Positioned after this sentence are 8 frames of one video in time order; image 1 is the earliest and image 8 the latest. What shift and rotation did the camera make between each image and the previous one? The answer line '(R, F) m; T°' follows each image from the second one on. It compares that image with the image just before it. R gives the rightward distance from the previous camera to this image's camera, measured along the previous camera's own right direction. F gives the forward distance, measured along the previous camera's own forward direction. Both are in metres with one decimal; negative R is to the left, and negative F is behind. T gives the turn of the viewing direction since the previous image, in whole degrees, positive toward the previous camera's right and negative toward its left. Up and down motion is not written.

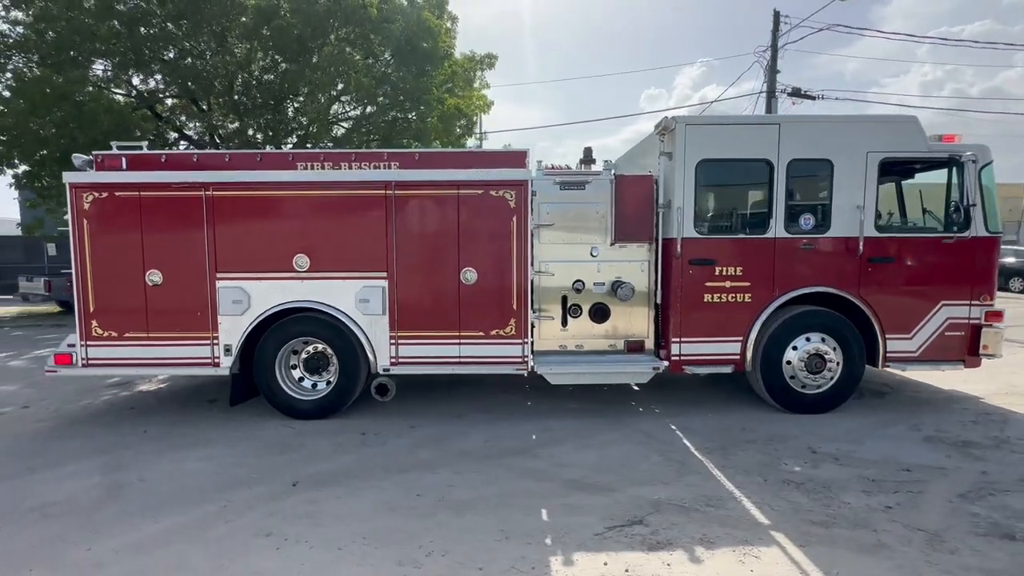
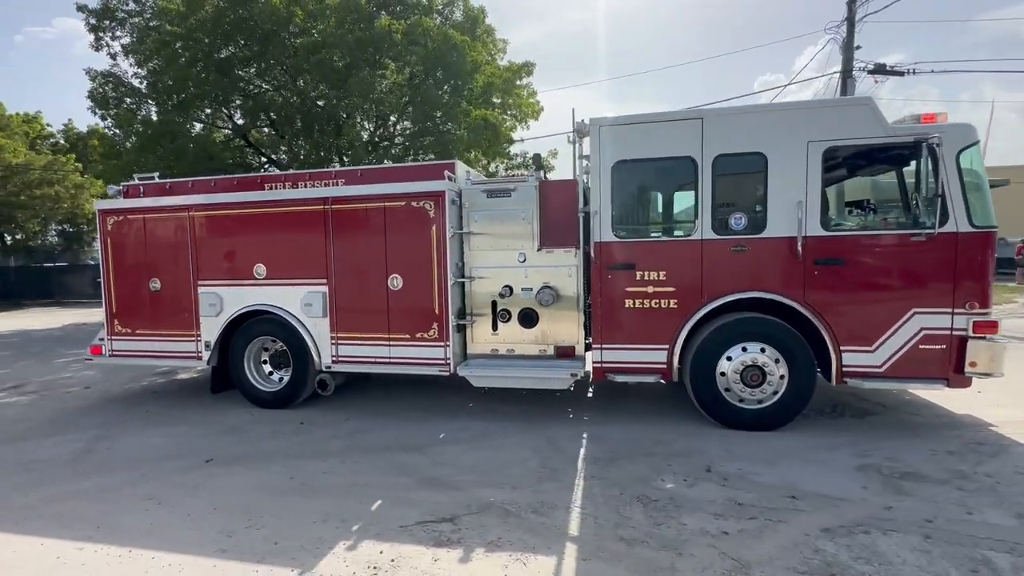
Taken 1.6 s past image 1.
(+2.1, 0.0) m; -12°
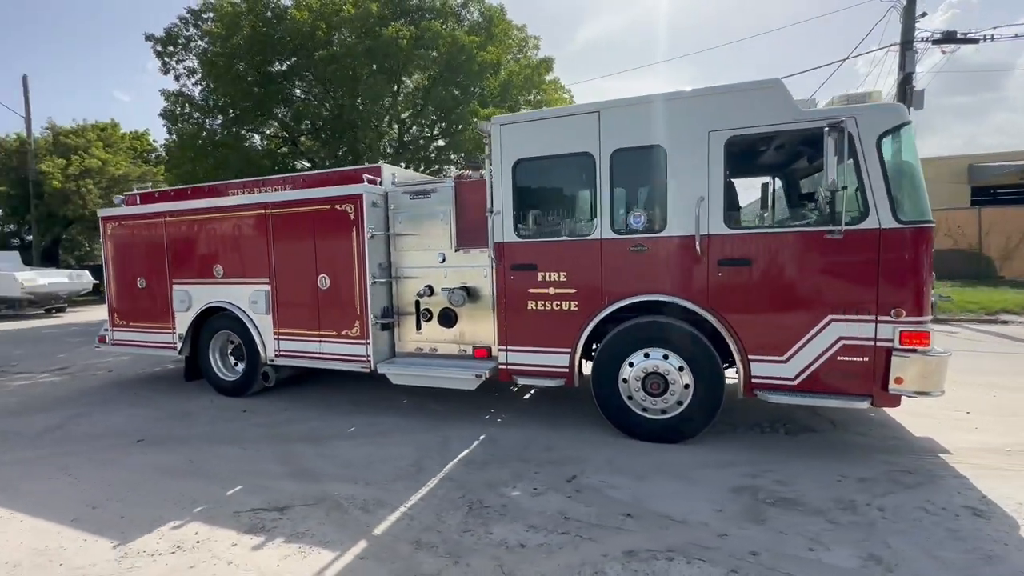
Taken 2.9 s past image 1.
(+1.9, +0.2) m; -9°
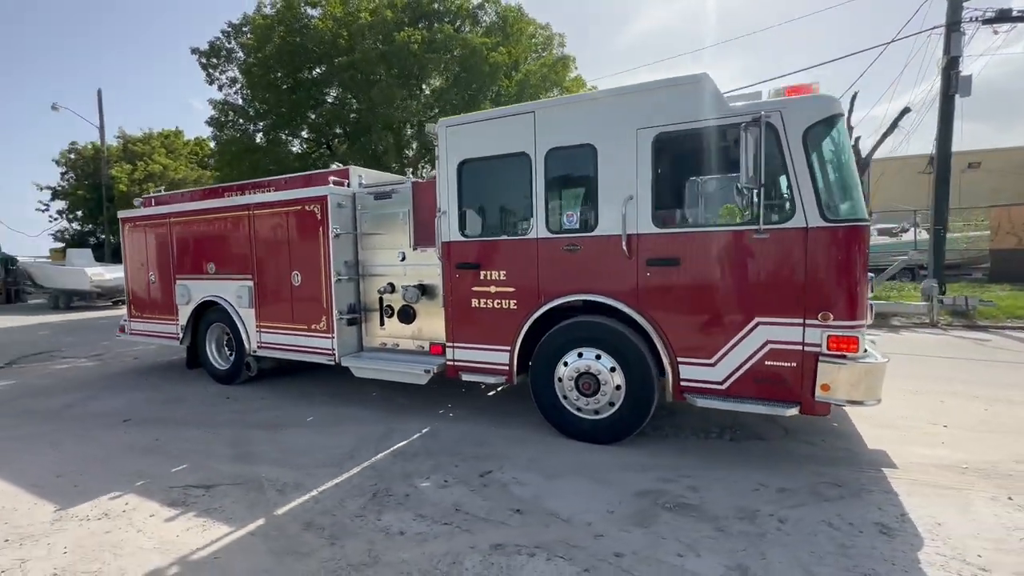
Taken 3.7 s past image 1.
(+1.2, 0.0) m; -6°
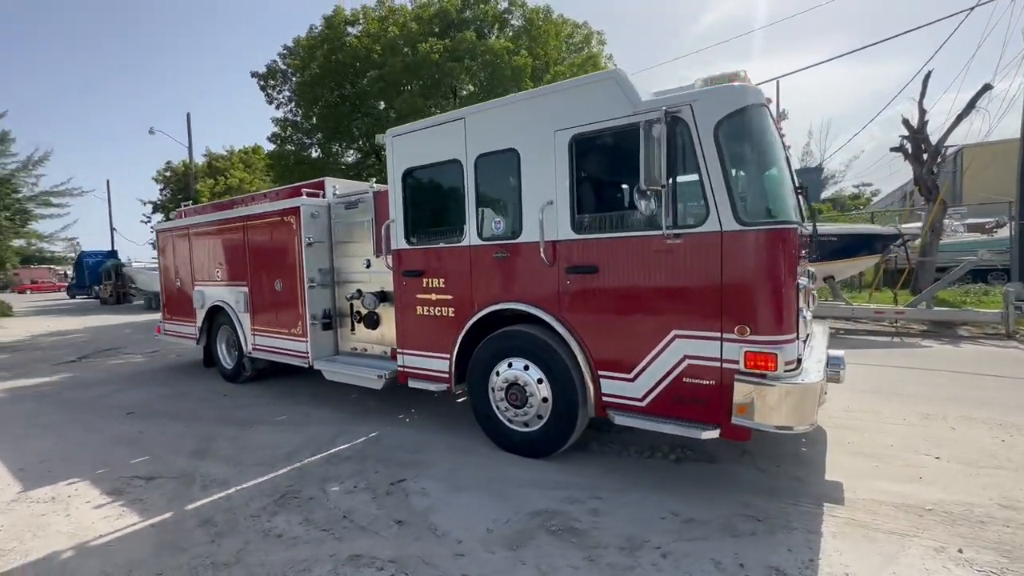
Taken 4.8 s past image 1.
(+1.4, +0.2) m; -8°
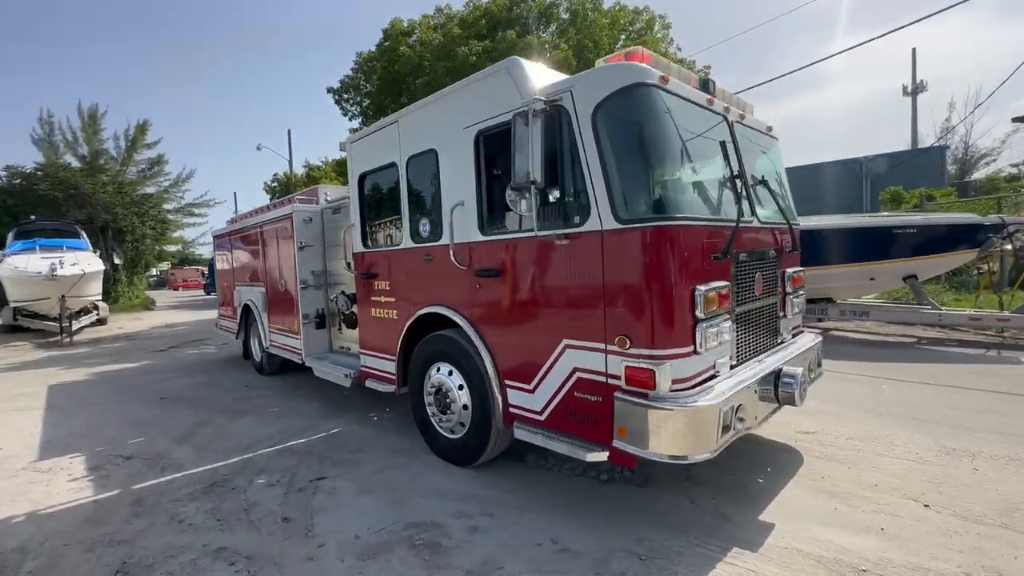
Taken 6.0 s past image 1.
(+1.6, +0.3) m; -11°
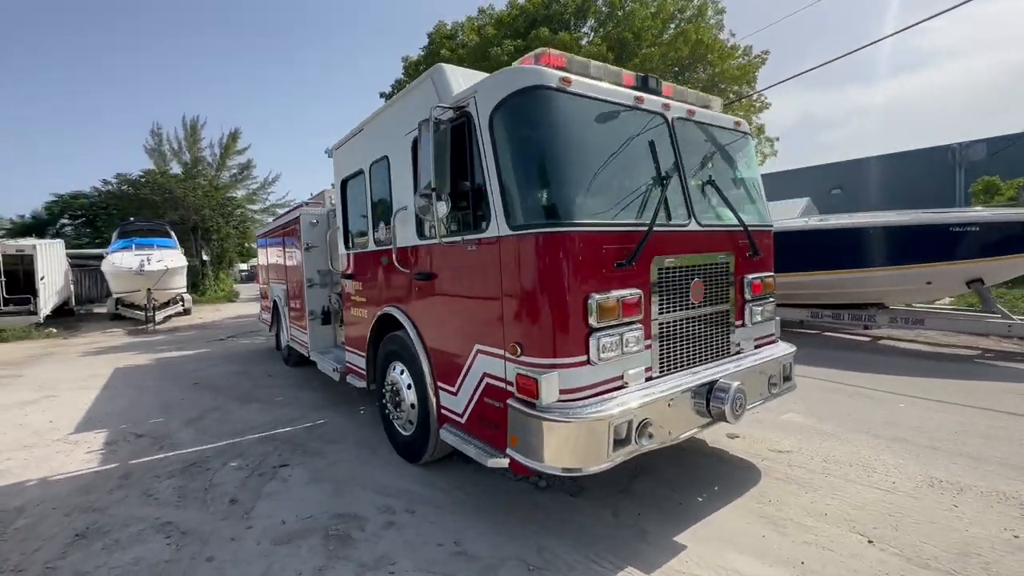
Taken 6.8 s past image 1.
(+1.1, +0.1) m; -8°
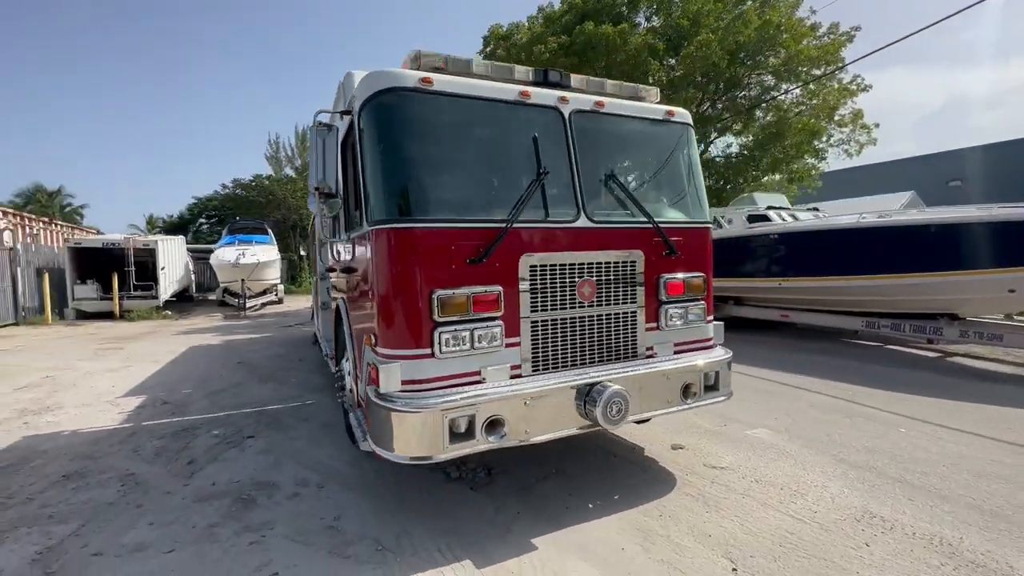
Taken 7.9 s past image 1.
(+1.6, +0.1) m; -11°
